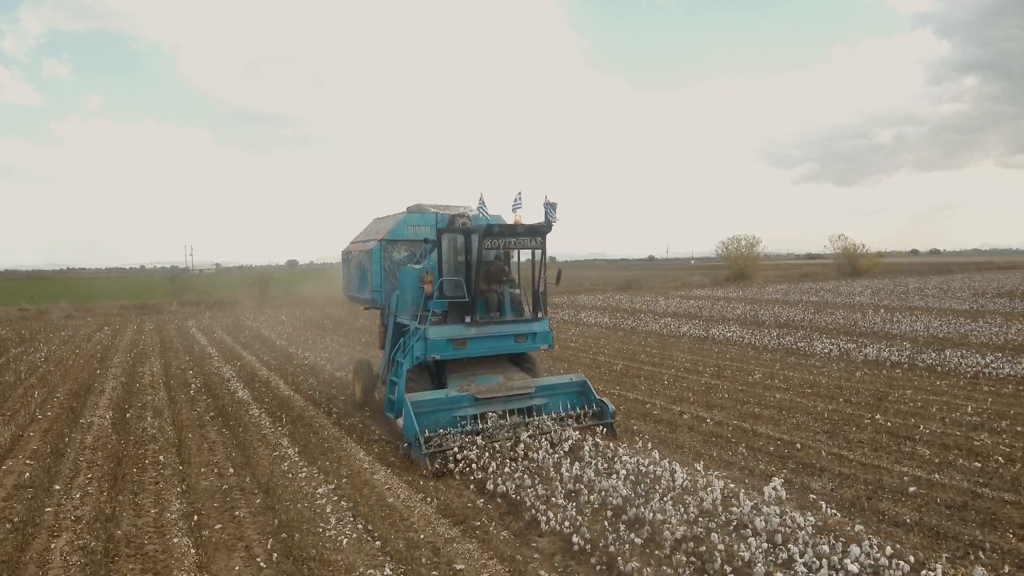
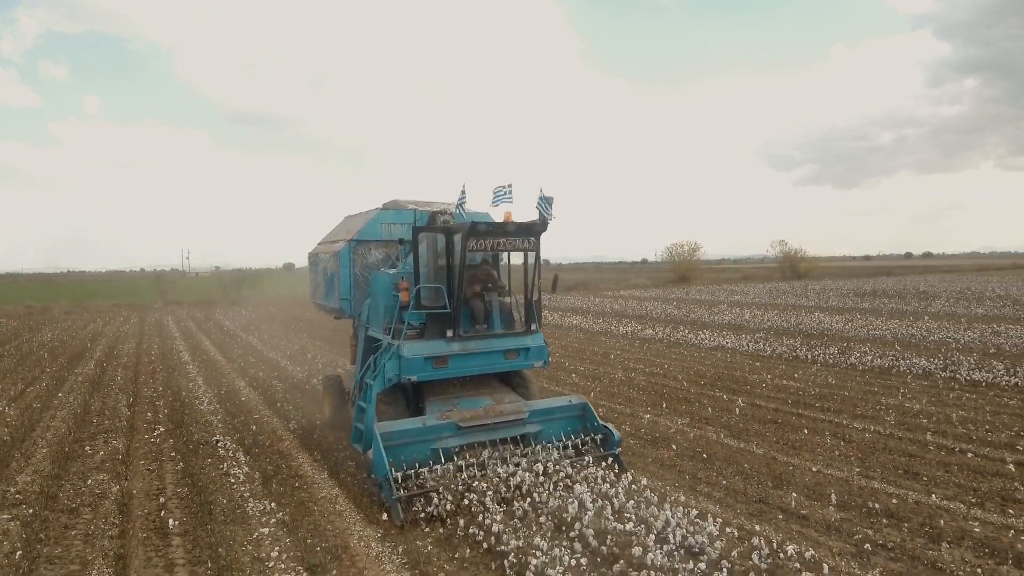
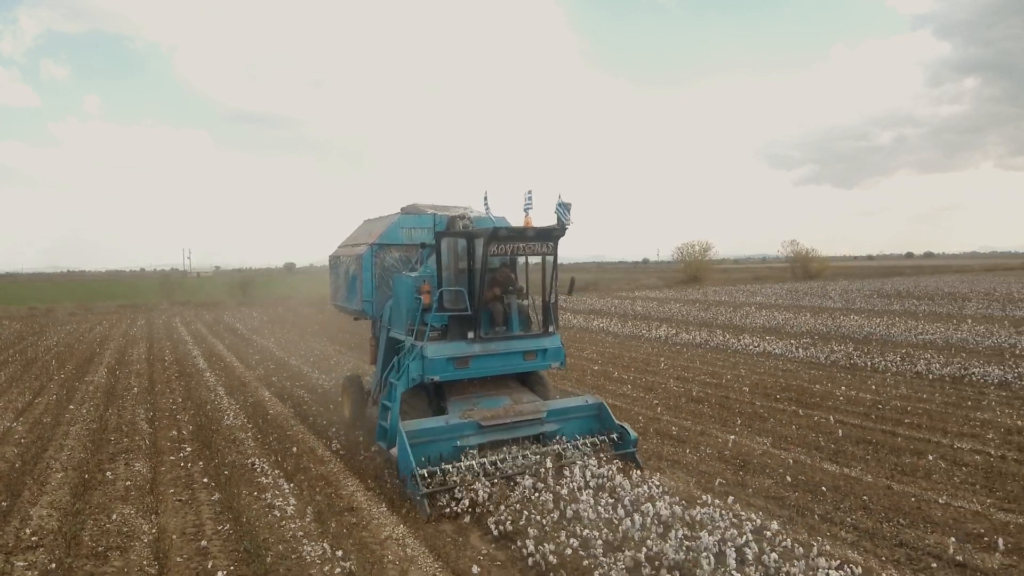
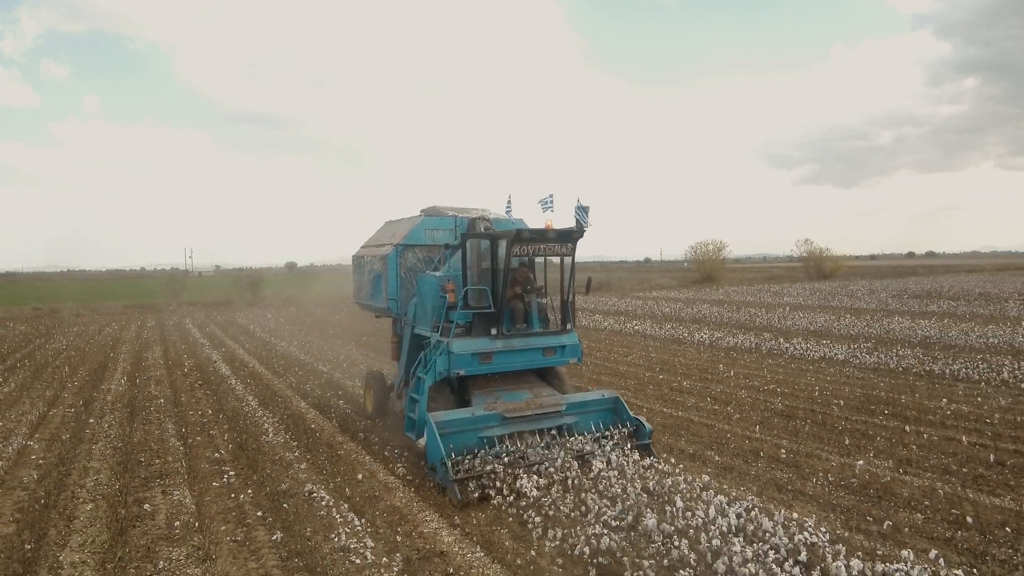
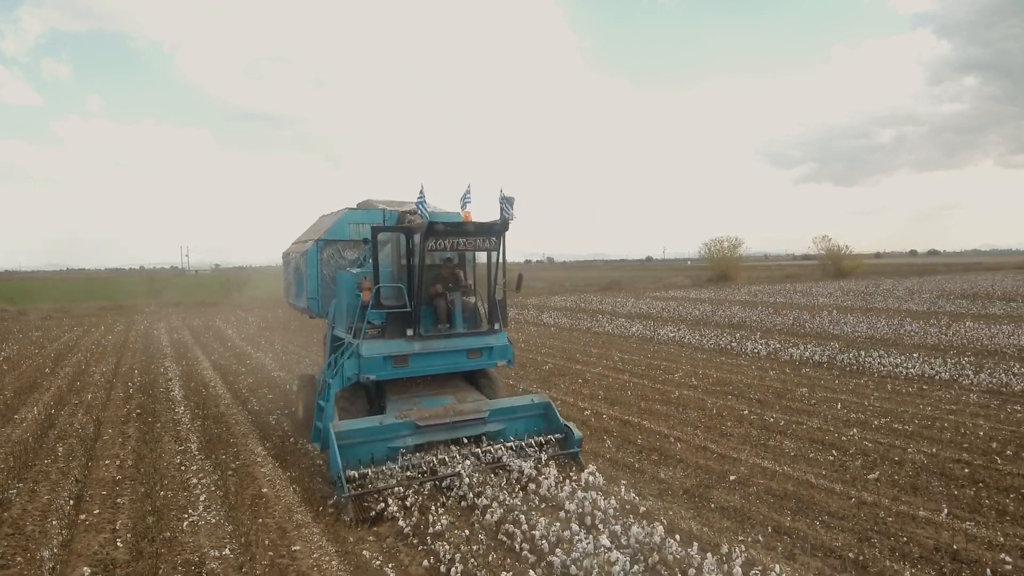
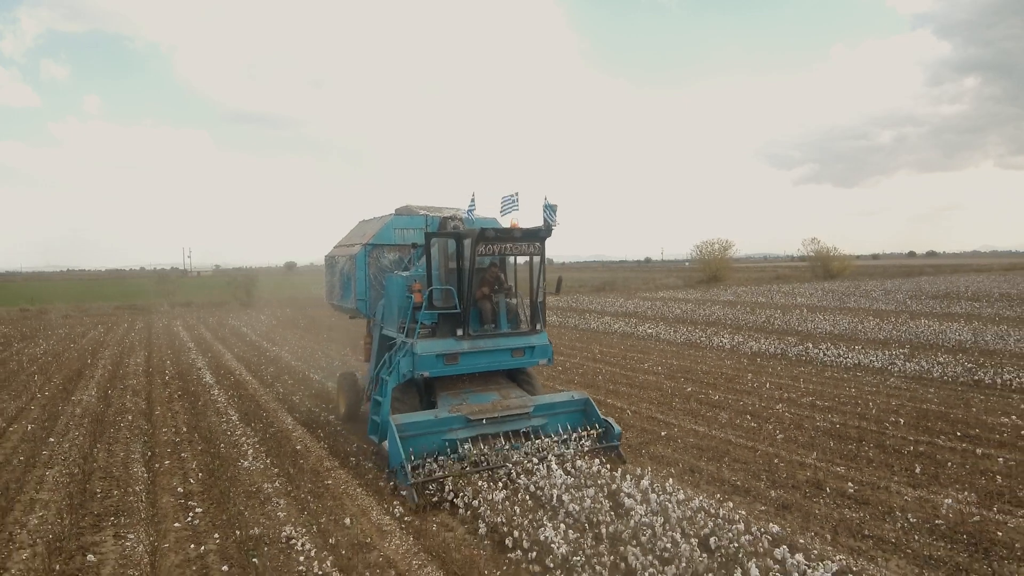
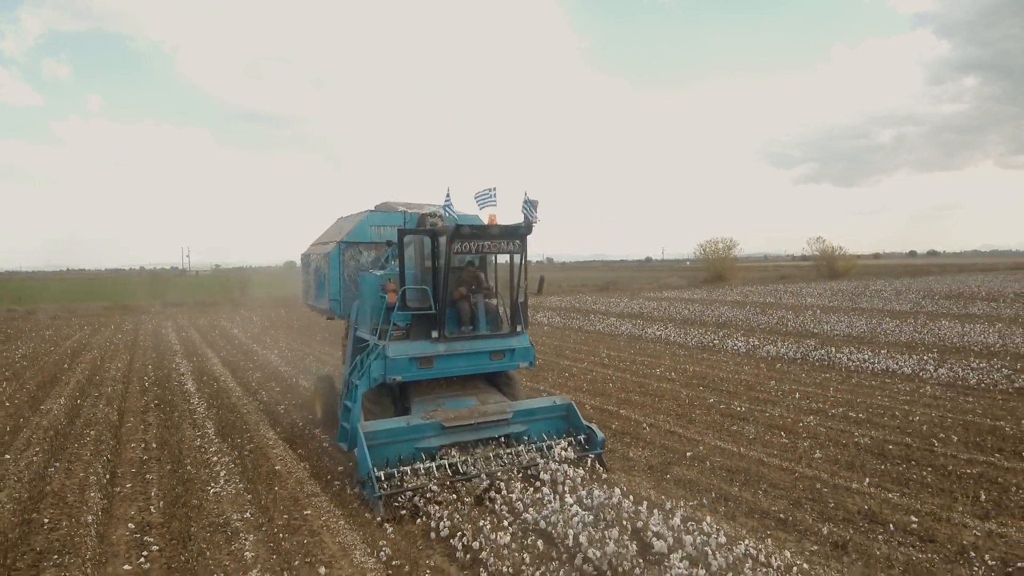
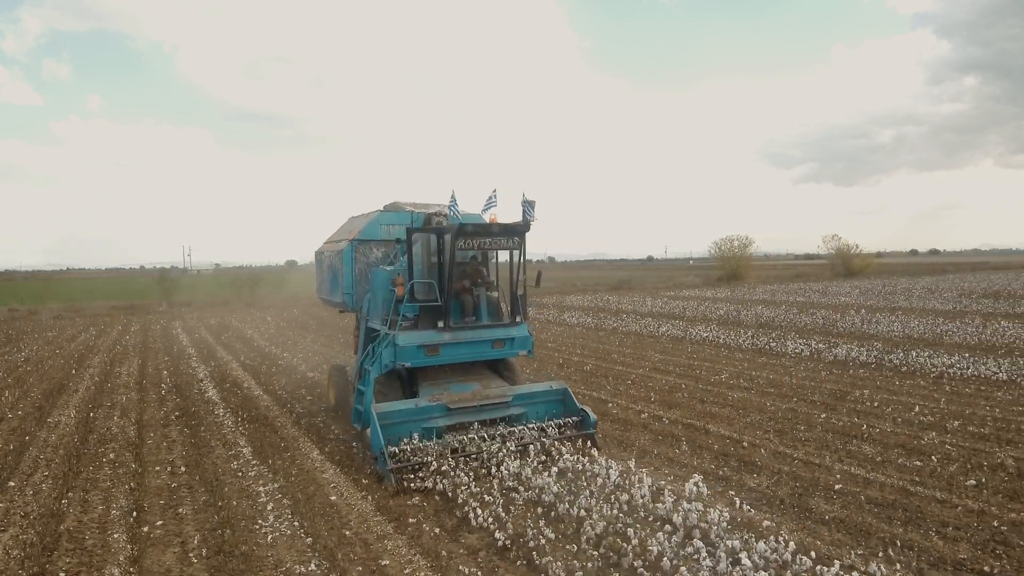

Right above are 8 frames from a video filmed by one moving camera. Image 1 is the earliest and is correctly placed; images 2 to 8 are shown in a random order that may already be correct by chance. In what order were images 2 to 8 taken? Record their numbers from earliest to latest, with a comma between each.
8, 5, 7, 6, 4, 3, 2
